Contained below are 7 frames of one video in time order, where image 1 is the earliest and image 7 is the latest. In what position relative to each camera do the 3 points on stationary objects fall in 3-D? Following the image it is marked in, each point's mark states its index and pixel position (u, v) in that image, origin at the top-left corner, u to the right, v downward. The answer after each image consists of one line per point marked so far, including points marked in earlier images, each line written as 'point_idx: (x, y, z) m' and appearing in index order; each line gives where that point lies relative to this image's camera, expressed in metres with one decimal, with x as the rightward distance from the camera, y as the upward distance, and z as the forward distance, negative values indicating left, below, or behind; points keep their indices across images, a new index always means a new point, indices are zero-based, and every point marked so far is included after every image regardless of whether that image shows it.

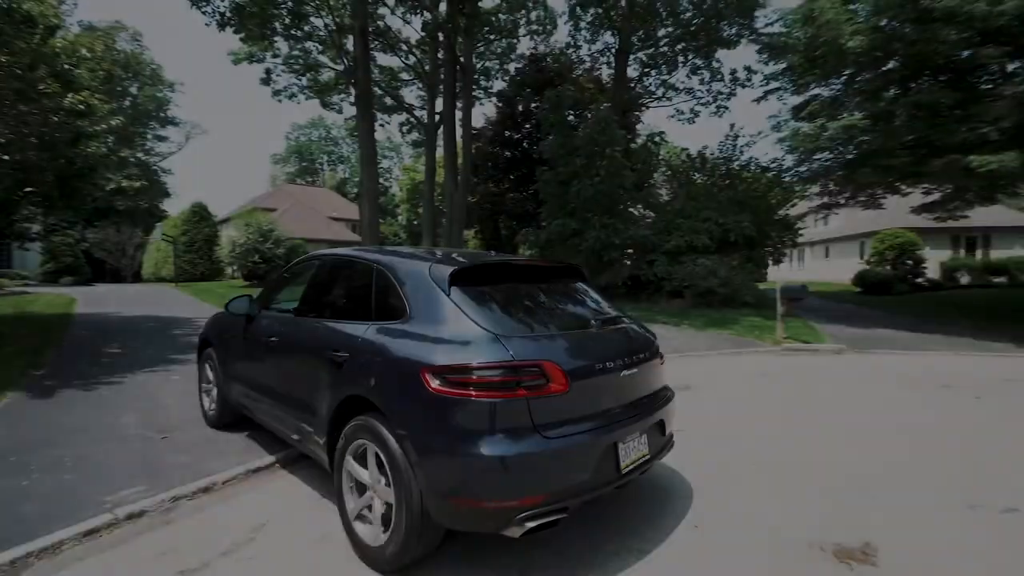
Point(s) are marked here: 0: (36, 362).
0: (-8.8, -1.4, +8.4) m
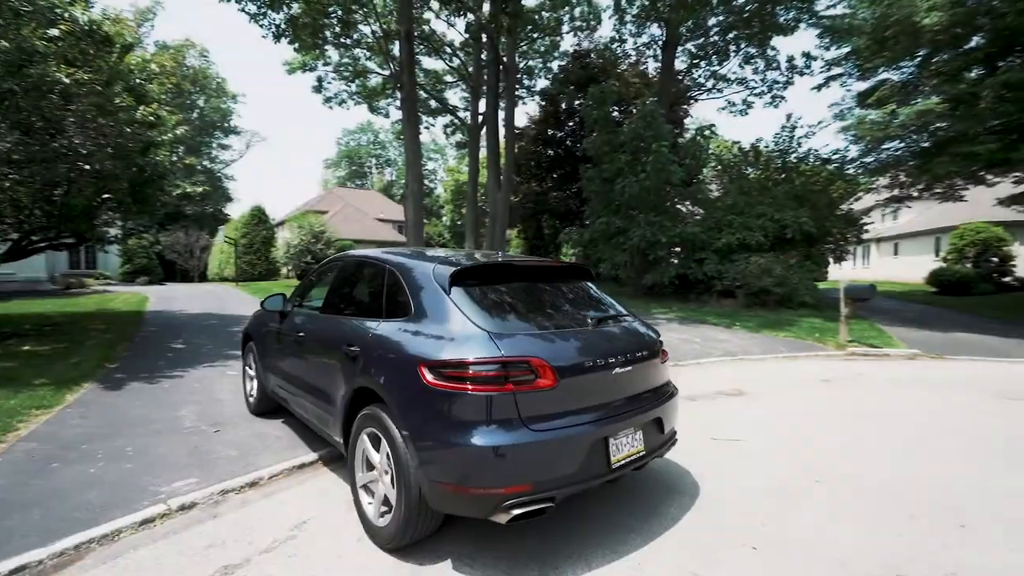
0: (-8.0, -1.4, +9.0) m
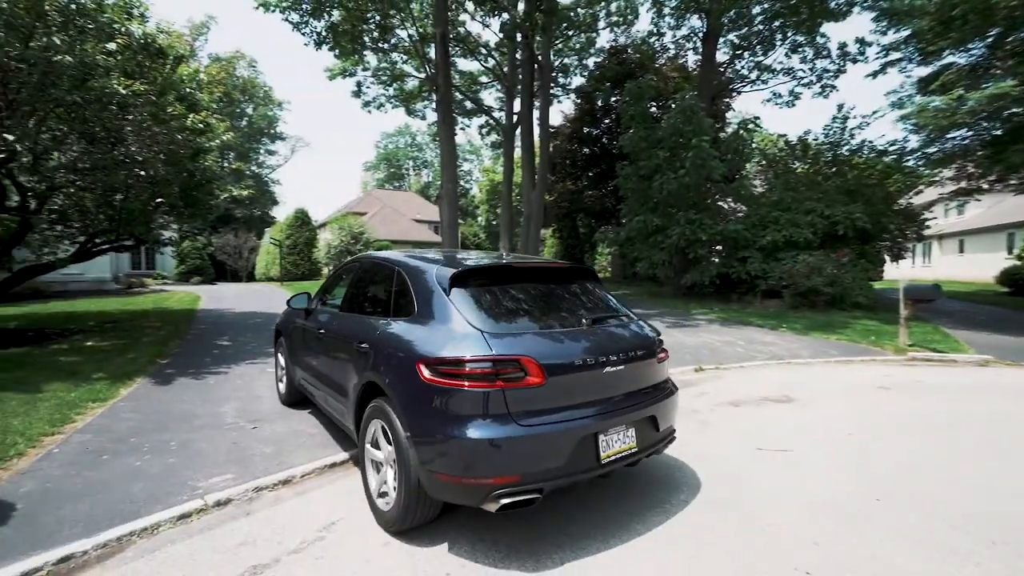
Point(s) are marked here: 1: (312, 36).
0: (-7.4, -1.3, +9.5) m
1: (-8.4, +10.6, +19.1) m
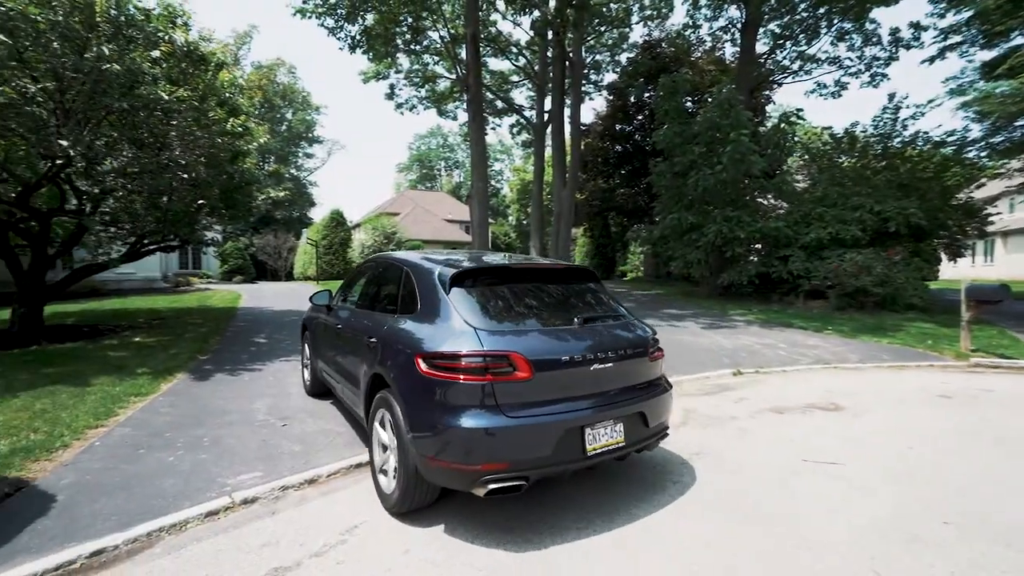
0: (-6.7, -1.3, +9.8) m
1: (-7.1, +10.6, +19.5) m
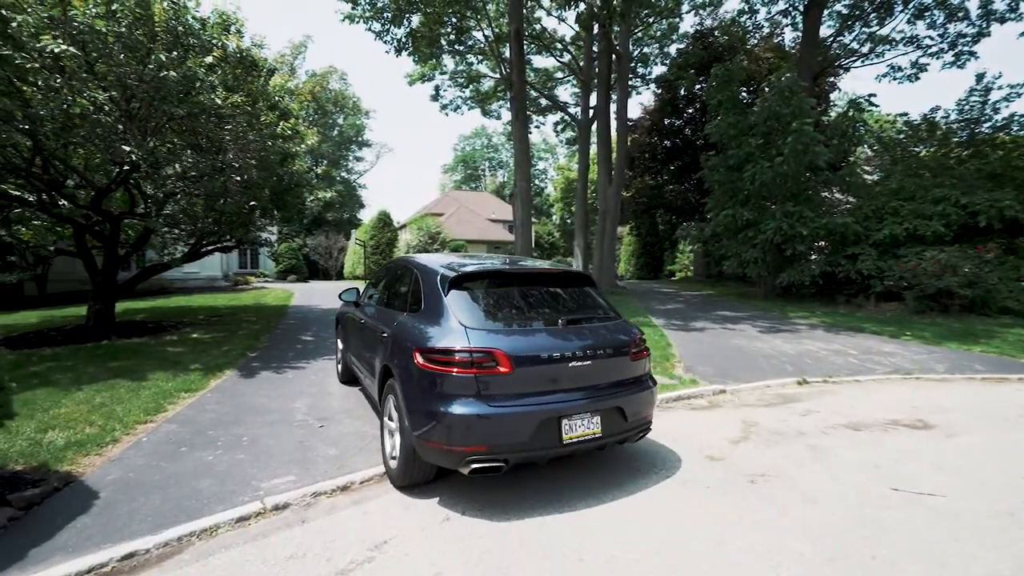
0: (-5.8, -1.3, +10.1) m
1: (-5.2, +10.7, +19.8) m
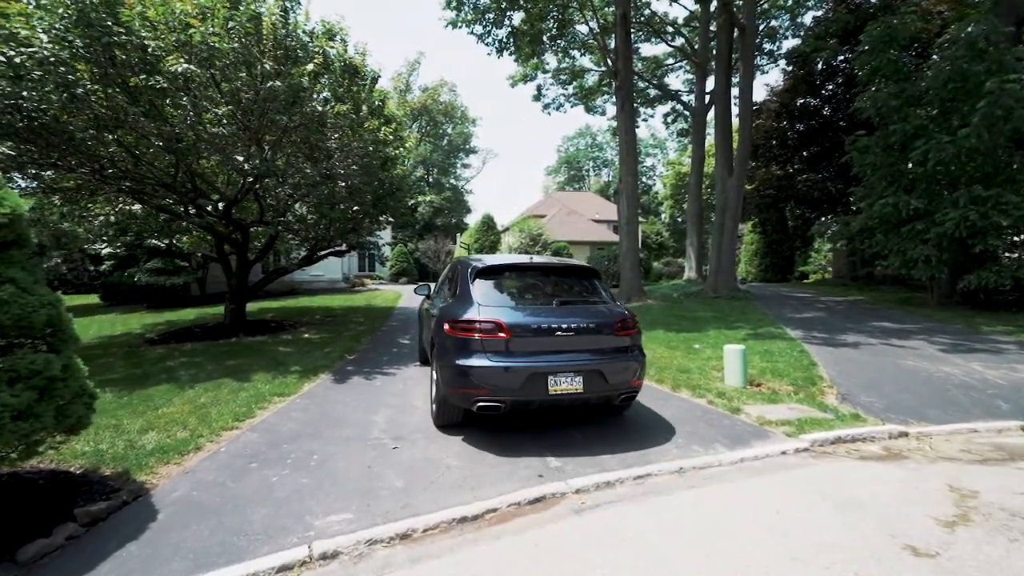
0: (-3.6, -1.4, +10.2) m
1: (-0.8, +10.5, +19.6) m
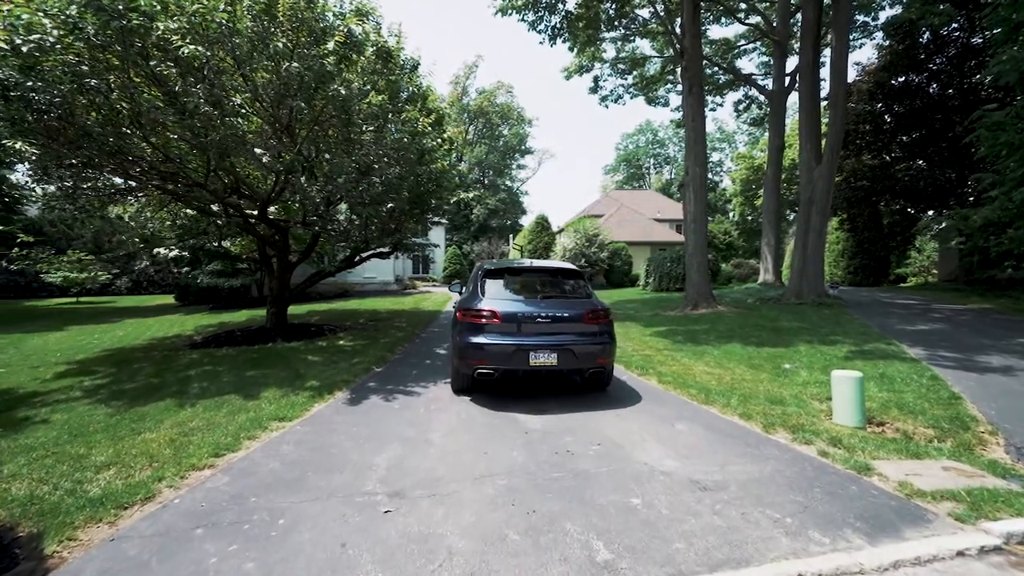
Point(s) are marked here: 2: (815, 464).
0: (-2.7, -1.5, +9.3) m
1: (+1.3, +10.4, +18.2) m
2: (+3.1, -1.8, +4.7) m
